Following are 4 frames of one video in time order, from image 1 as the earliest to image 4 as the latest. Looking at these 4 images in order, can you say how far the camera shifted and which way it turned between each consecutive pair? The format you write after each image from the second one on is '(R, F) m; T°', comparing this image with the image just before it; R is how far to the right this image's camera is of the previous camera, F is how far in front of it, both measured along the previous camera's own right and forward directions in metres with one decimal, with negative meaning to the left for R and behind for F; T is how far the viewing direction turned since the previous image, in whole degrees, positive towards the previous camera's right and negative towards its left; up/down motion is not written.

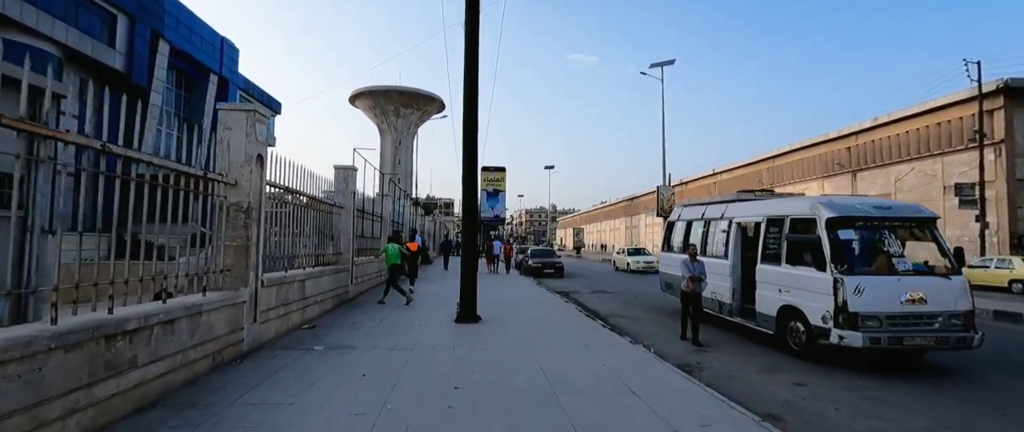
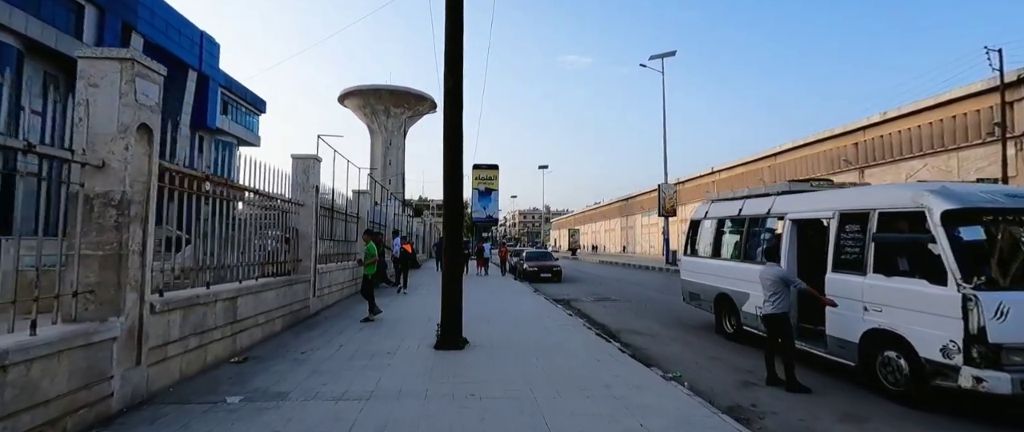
(0.0, +1.9) m; +1°
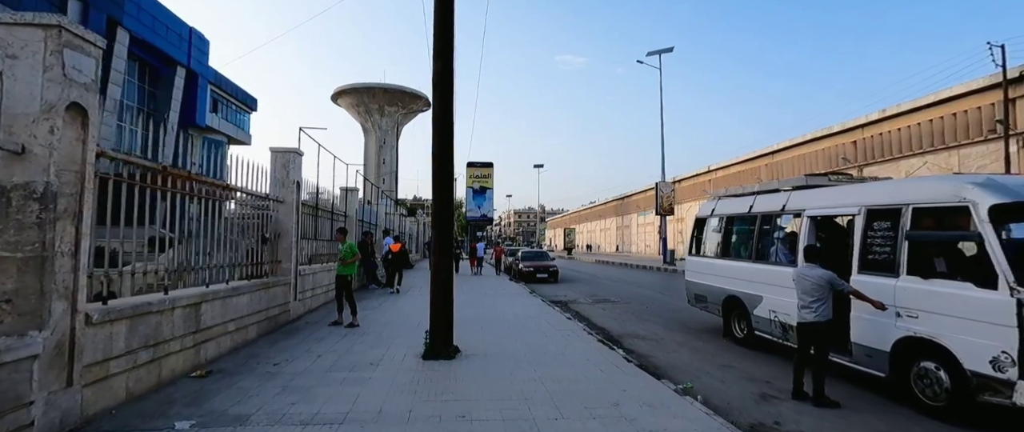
(0.0, +0.6) m; +1°
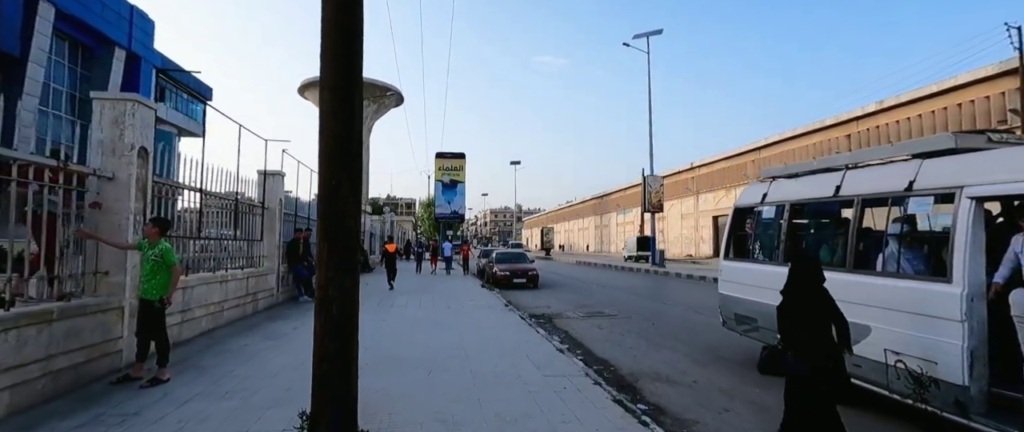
(+0.1, +3.1) m; +3°
